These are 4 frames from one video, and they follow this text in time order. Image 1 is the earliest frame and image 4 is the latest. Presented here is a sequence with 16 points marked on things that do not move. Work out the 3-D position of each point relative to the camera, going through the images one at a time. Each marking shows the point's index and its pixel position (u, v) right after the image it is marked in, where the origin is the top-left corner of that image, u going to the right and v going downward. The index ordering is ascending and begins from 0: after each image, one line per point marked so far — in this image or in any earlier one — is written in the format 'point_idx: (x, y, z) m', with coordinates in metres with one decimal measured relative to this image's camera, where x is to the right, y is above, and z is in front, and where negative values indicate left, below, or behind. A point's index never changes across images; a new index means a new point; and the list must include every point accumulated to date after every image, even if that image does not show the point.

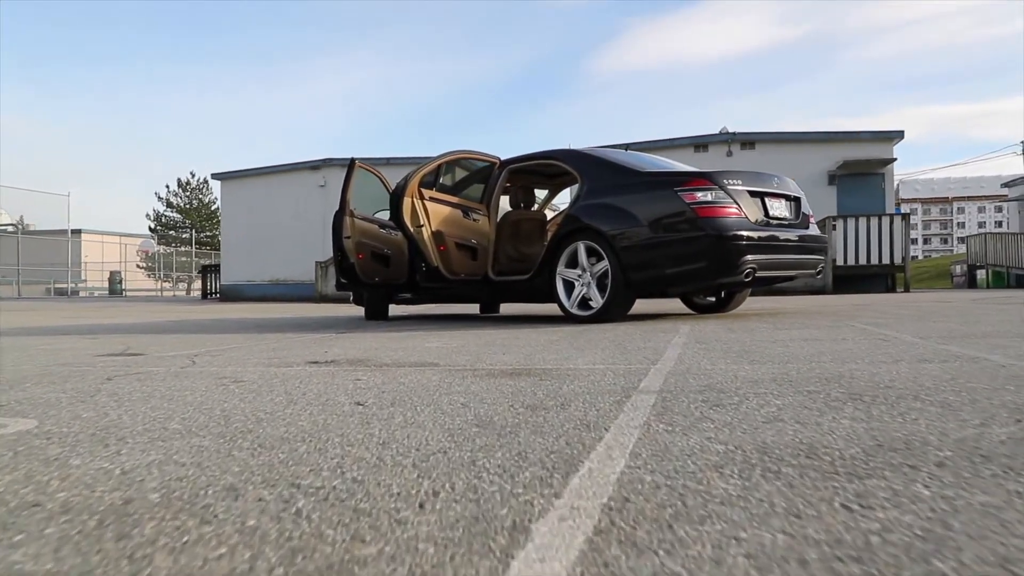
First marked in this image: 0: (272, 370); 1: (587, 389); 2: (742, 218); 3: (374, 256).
0: (-1.1, -0.4, +3.8) m
1: (+0.2, -0.3, +2.5) m
2: (+1.8, +0.6, +6.8) m
3: (-1.5, +0.4, +9.3) m
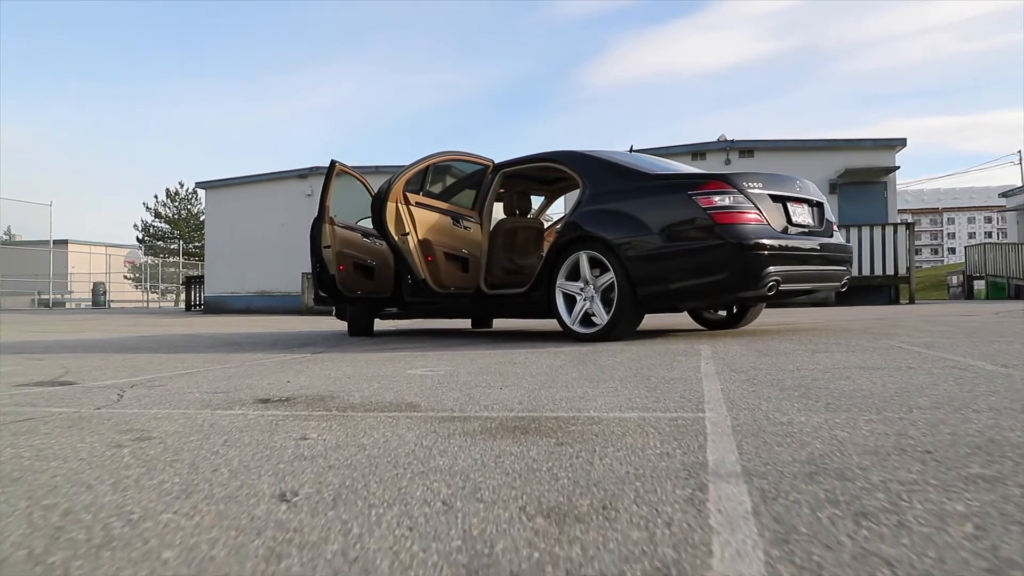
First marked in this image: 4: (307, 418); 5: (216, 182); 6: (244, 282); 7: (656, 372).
0: (-1.1, -0.5, +2.9) m
1: (+0.2, -0.4, +1.7) m
2: (+1.8, +0.4, +6.0) m
3: (-1.6, +0.2, +8.4) m
4: (-0.7, -0.4, +2.8) m
5: (-7.1, +2.5, +20.0) m
6: (-6.4, +0.1, +19.8) m
7: (+0.7, -0.4, +4.3) m
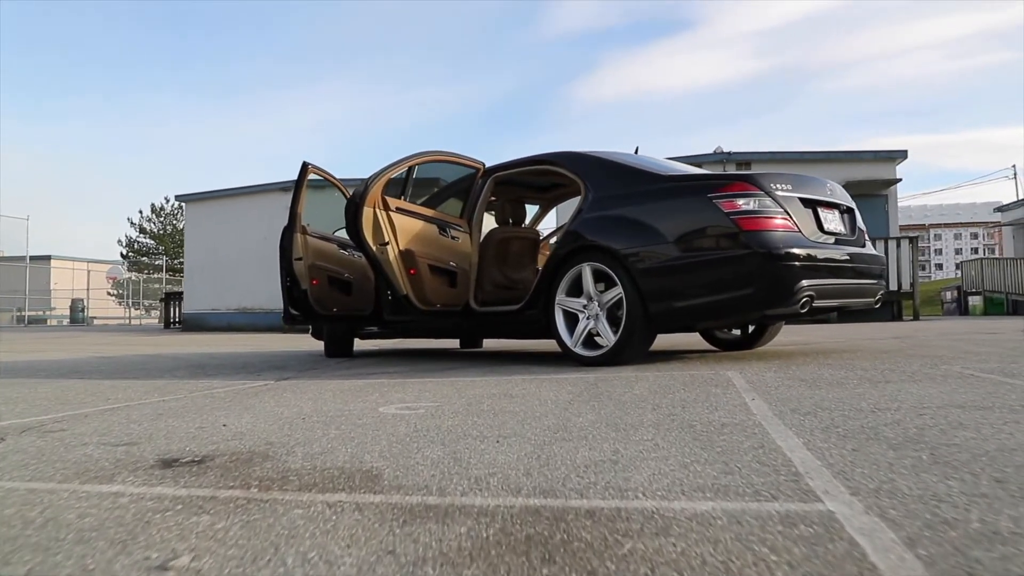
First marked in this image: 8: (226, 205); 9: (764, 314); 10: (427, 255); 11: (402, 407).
0: (-1.1, -0.5, +2.0) m
1: (+0.3, -0.4, +0.7) m
2: (+1.8, +0.3, +5.1) m
3: (-1.6, +0.1, +7.4) m
4: (-0.7, -0.5, +1.8) m
5: (-7.3, +2.1, +19.0) m
6: (-6.6, -0.2, +18.8) m
7: (+0.7, -0.5, +3.3) m
8: (-6.5, +1.9, +18.7) m
9: (+1.5, -0.2, +5.0) m
10: (-0.7, +0.3, +6.7) m
11: (-0.5, -0.6, +4.0) m
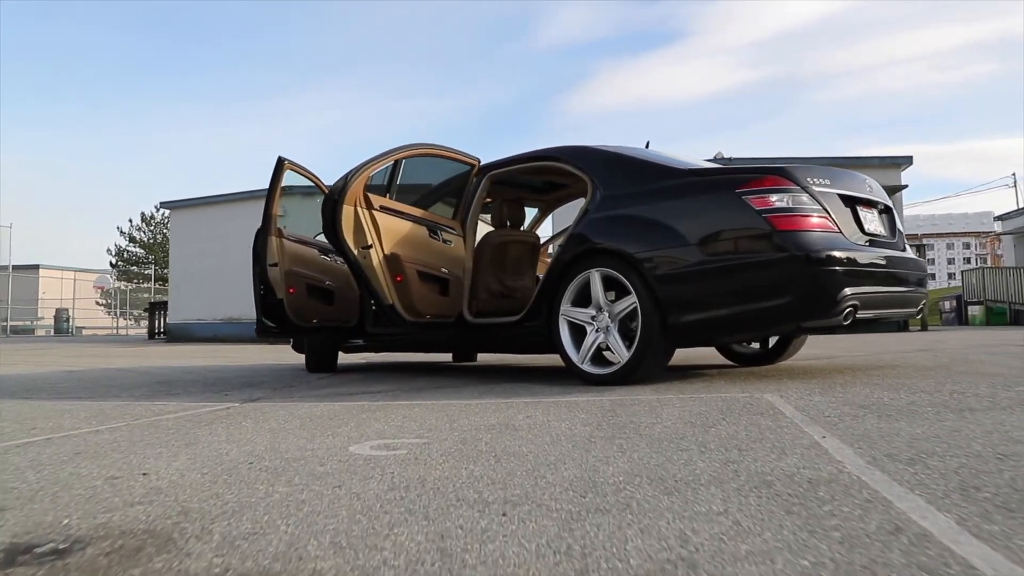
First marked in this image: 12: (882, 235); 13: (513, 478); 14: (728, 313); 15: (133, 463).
0: (-1.0, -0.5, +1.1) m
1: (+0.3, -0.4, -0.1) m
2: (+1.8, +0.3, +4.3) m
3: (-1.6, 0.0, +6.6) m
4: (-0.6, -0.5, +1.0) m
5: (-7.4, +1.9, +18.1) m
6: (-6.7, -0.4, +17.9) m
7: (+0.8, -0.5, +2.5) m
8: (-6.6, +1.7, +17.8) m
9: (+1.6, -0.2, +4.2) m
10: (-0.7, +0.2, +5.9) m
11: (-0.5, -0.6, +3.2) m
12: (+2.3, +0.3, +4.8) m
13: (0.0, -0.5, +2.3) m
14: (+1.2, -0.1, +4.4) m
15: (-1.4, -0.6, +3.0) m
